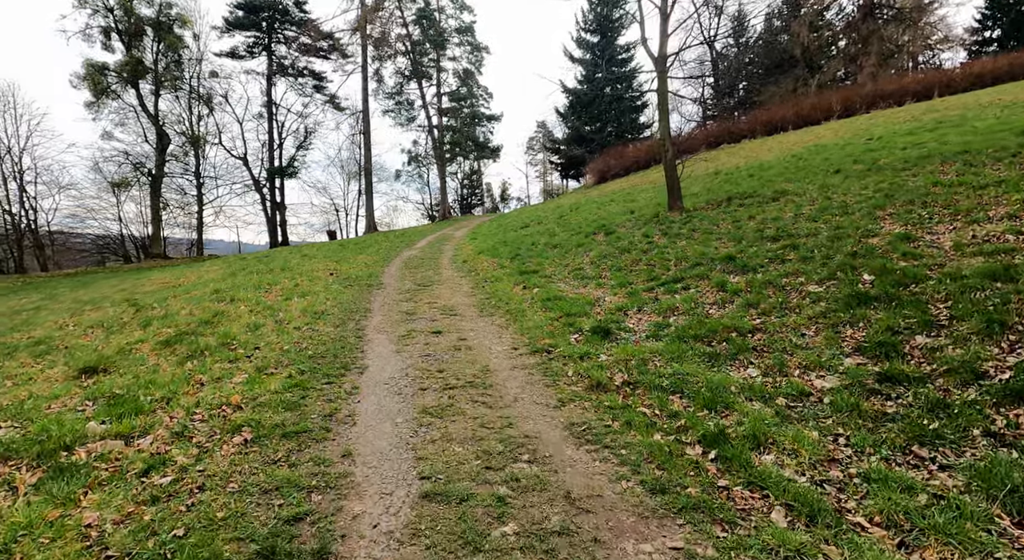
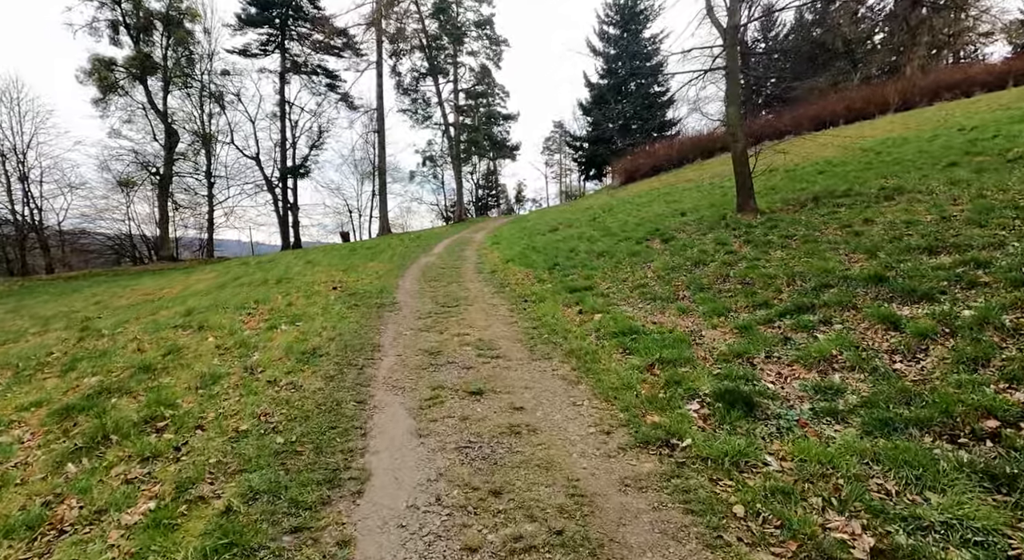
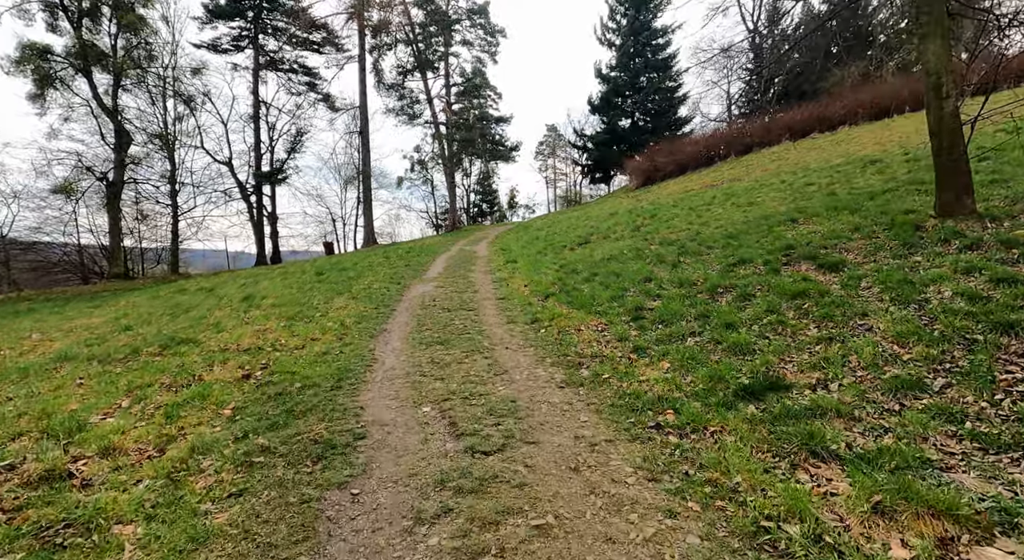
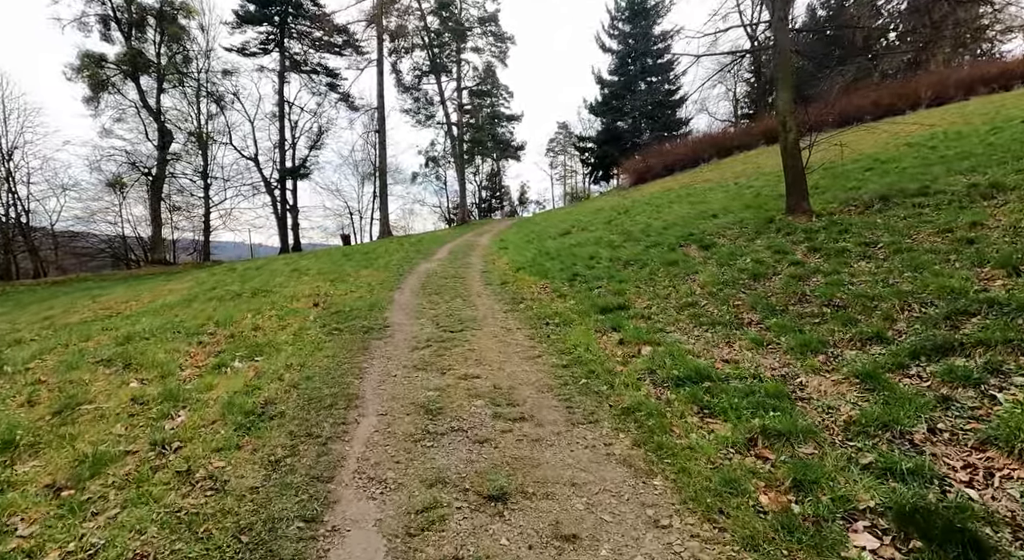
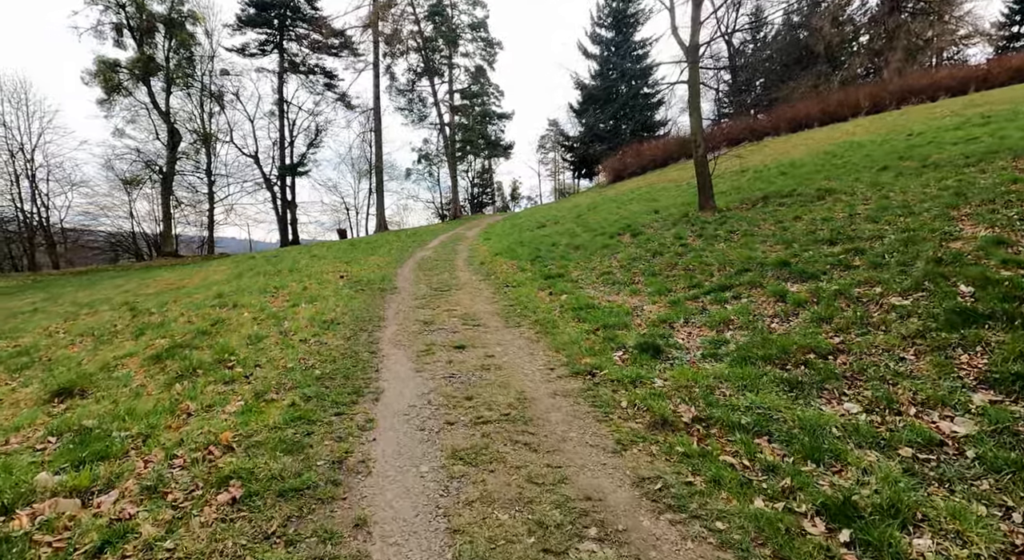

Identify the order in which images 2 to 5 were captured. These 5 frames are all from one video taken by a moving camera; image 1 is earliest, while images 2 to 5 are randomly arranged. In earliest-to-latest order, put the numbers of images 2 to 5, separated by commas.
5, 2, 4, 3
